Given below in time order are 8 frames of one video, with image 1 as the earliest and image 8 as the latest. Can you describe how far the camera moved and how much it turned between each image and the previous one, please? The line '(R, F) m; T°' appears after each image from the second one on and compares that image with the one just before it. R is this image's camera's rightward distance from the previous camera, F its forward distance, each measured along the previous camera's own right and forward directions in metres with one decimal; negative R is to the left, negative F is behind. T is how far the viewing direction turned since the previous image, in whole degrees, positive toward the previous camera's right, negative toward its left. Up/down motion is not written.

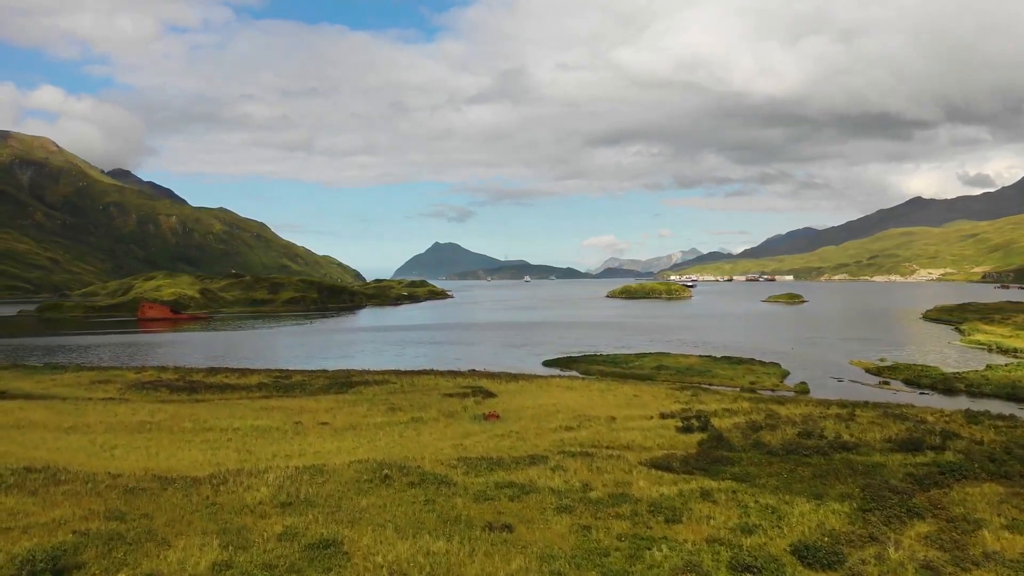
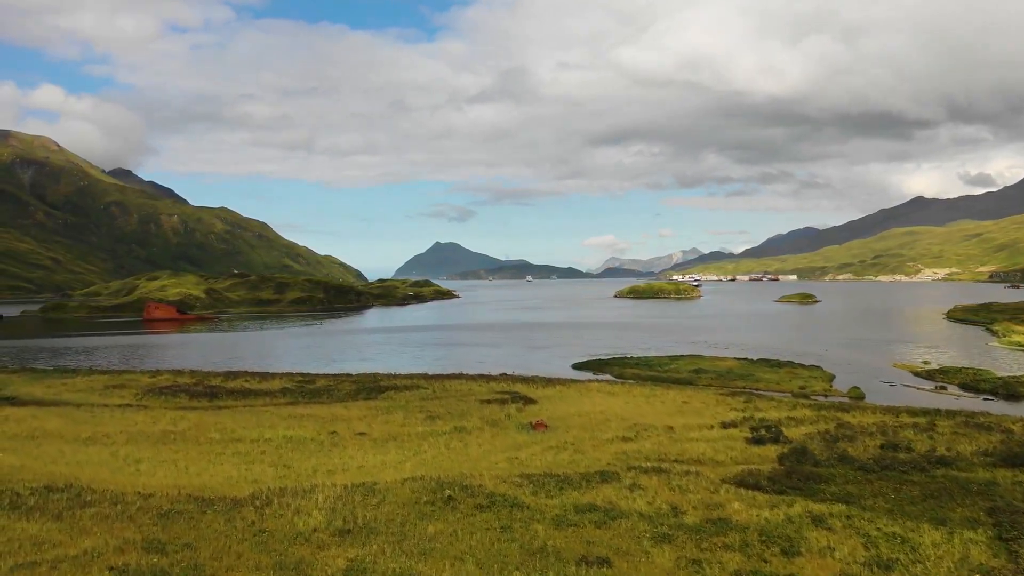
(-3.5, +3.2) m; 0°
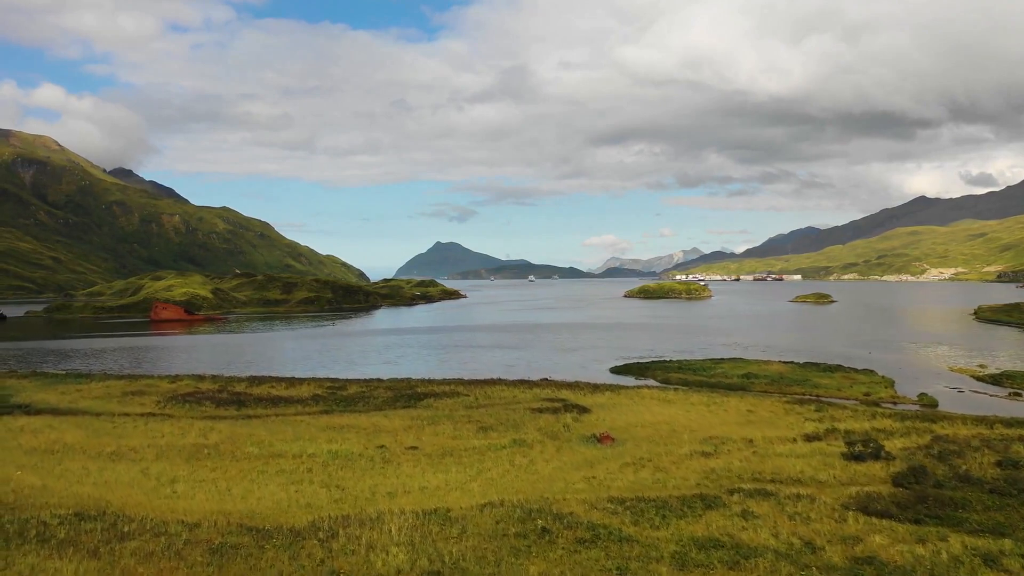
(-4.1, +3.7) m; 0°
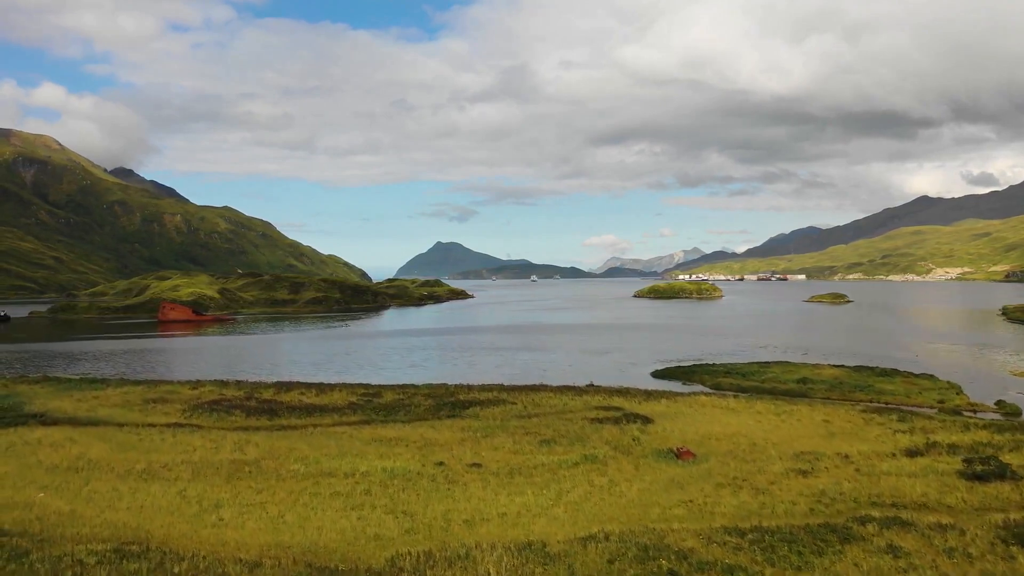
(-4.1, +3.7) m; 0°
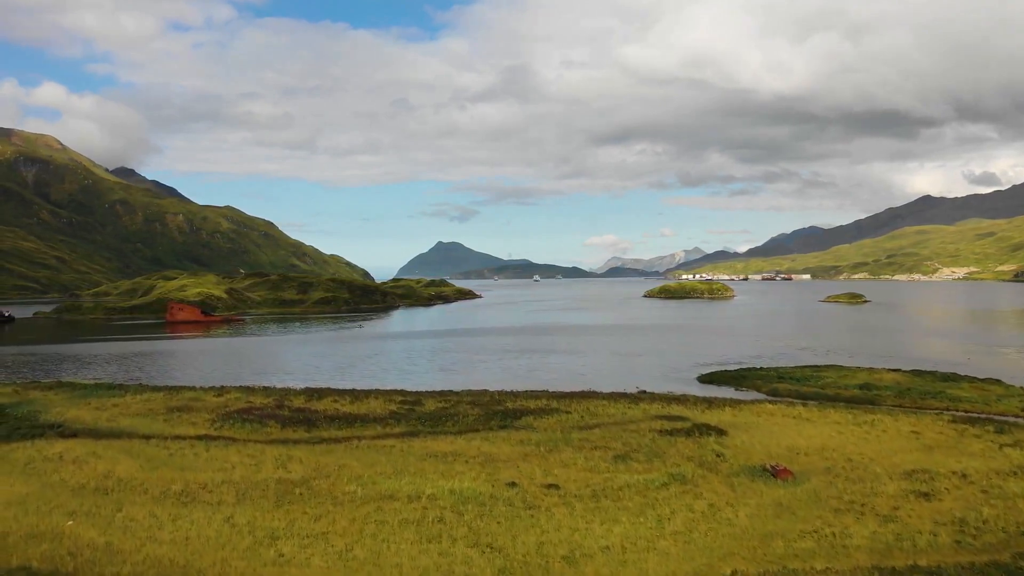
(-4.1, +3.7) m; 0°
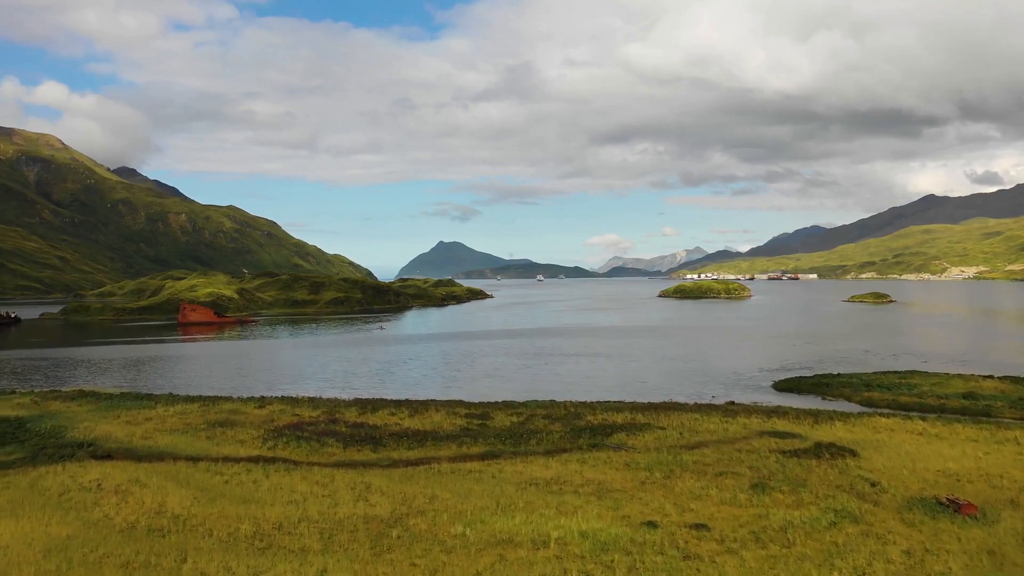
(-5.8, +5.2) m; 0°
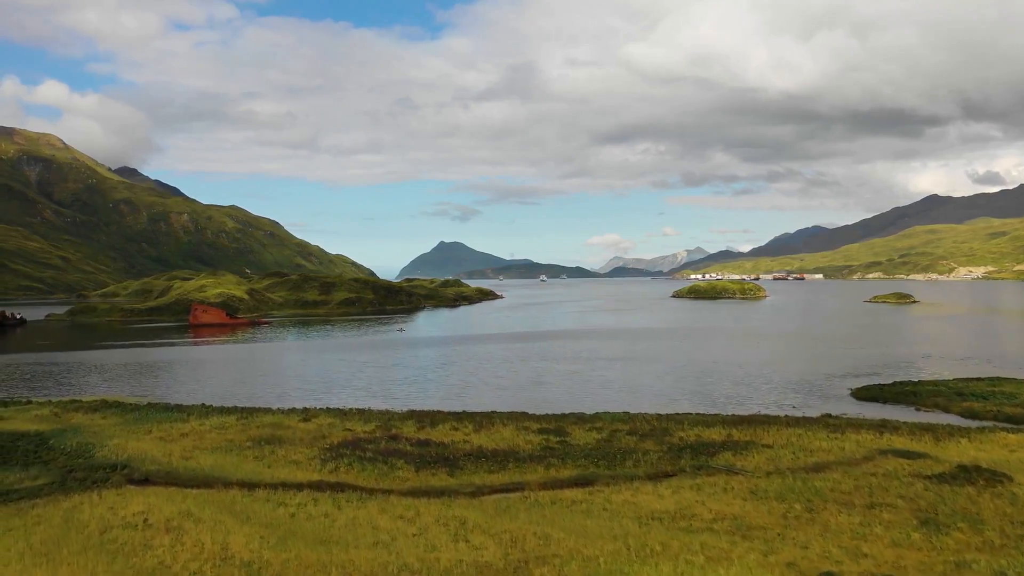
(-5.2, +4.7) m; 0°
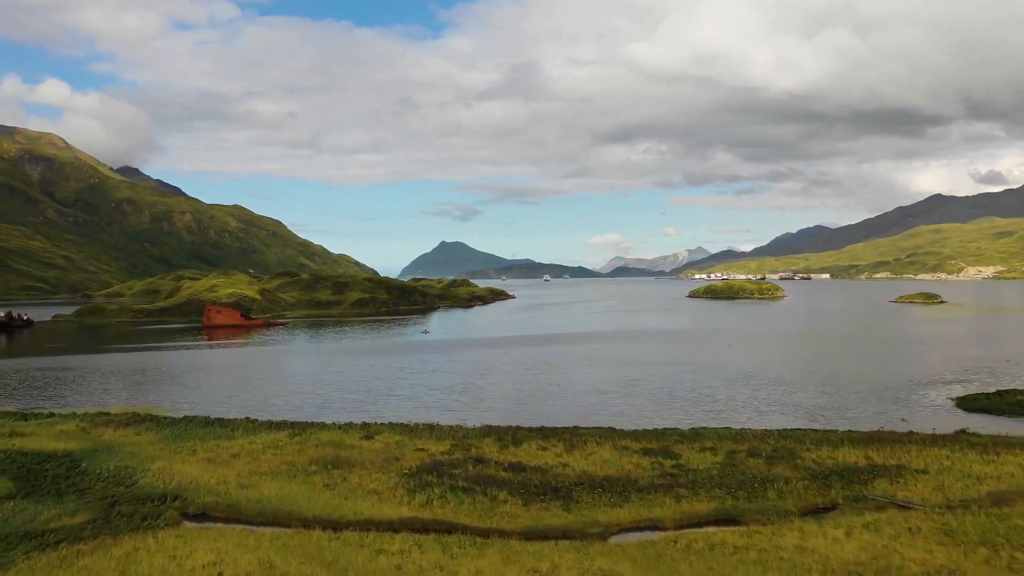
(-5.7, +5.2) m; 0°
